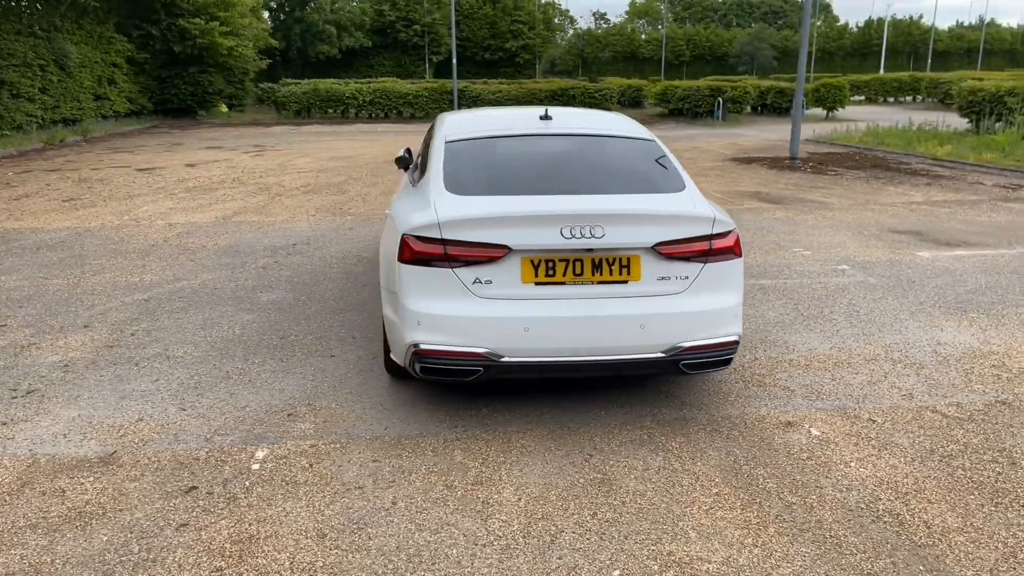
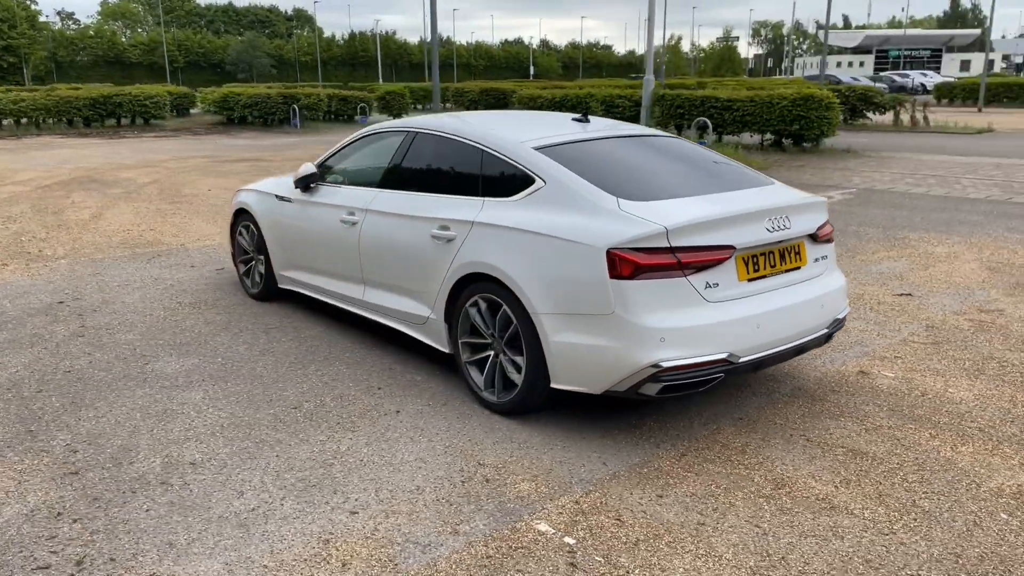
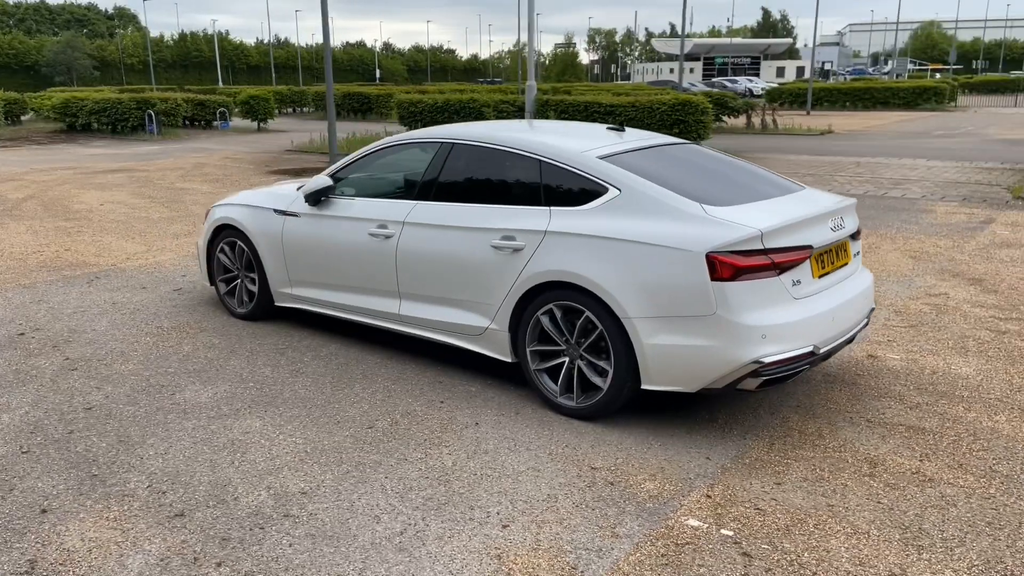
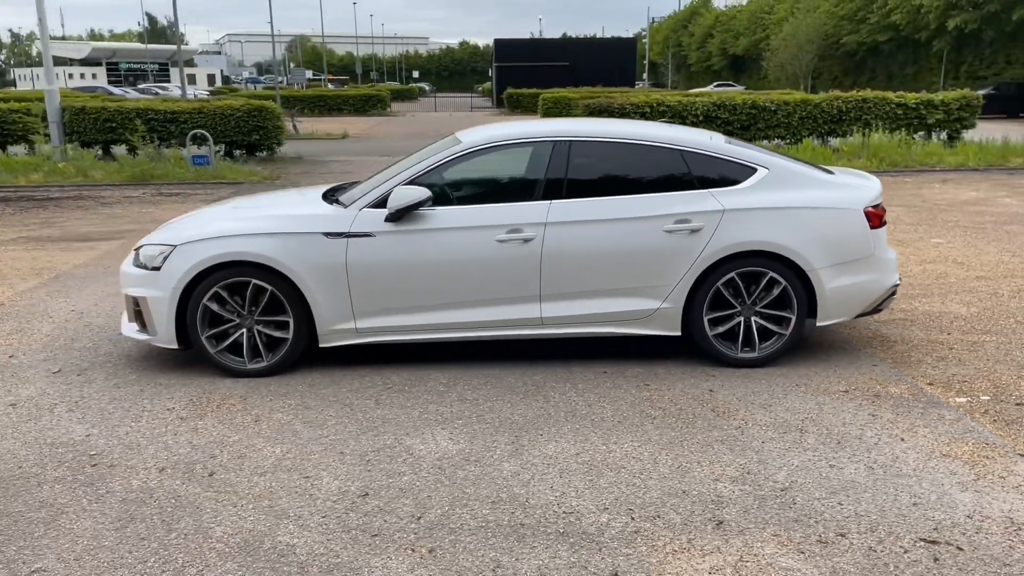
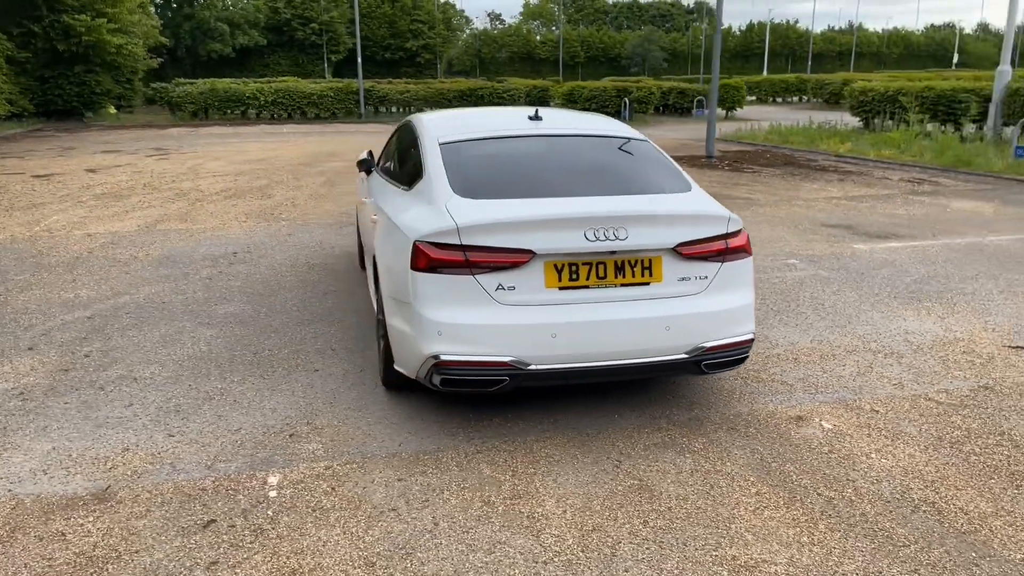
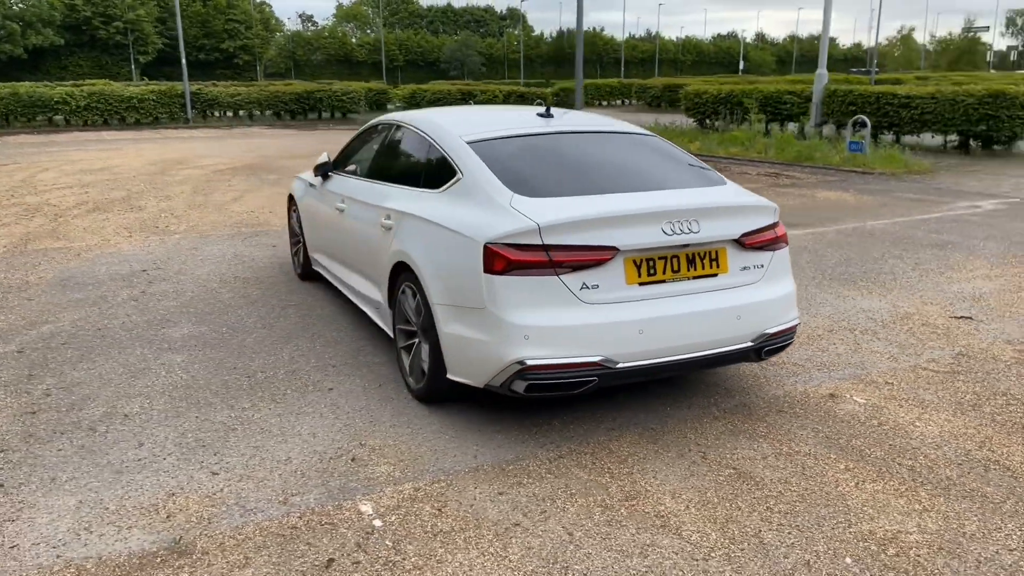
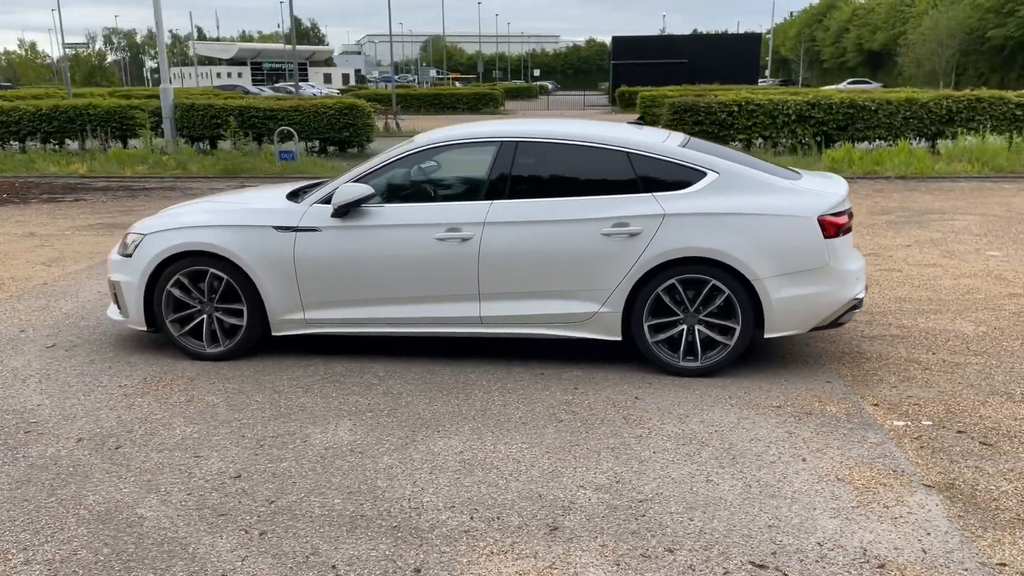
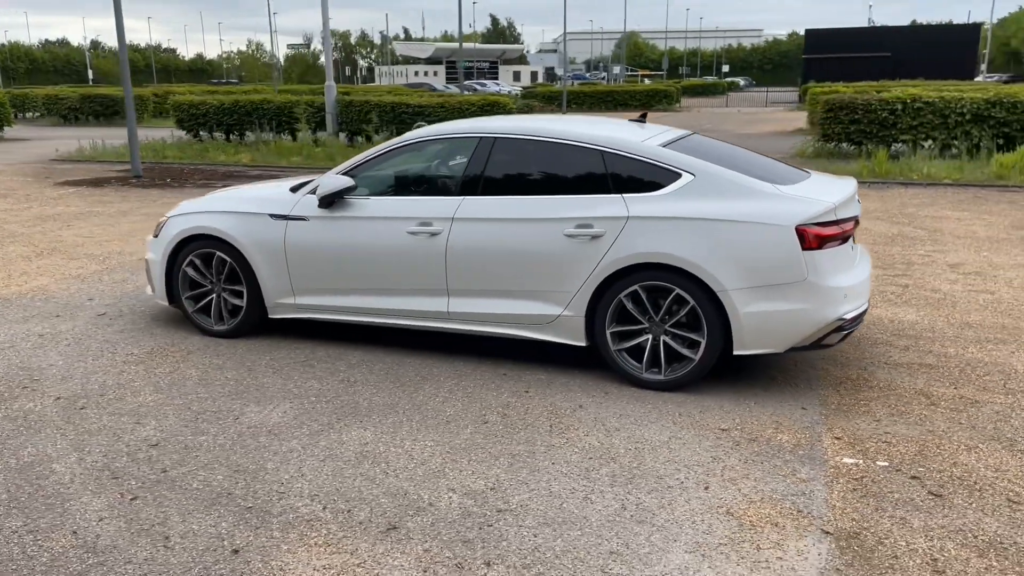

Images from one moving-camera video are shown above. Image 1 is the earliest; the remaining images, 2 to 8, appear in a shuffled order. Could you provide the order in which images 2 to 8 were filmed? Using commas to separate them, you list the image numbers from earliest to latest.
5, 6, 2, 3, 8, 7, 4
